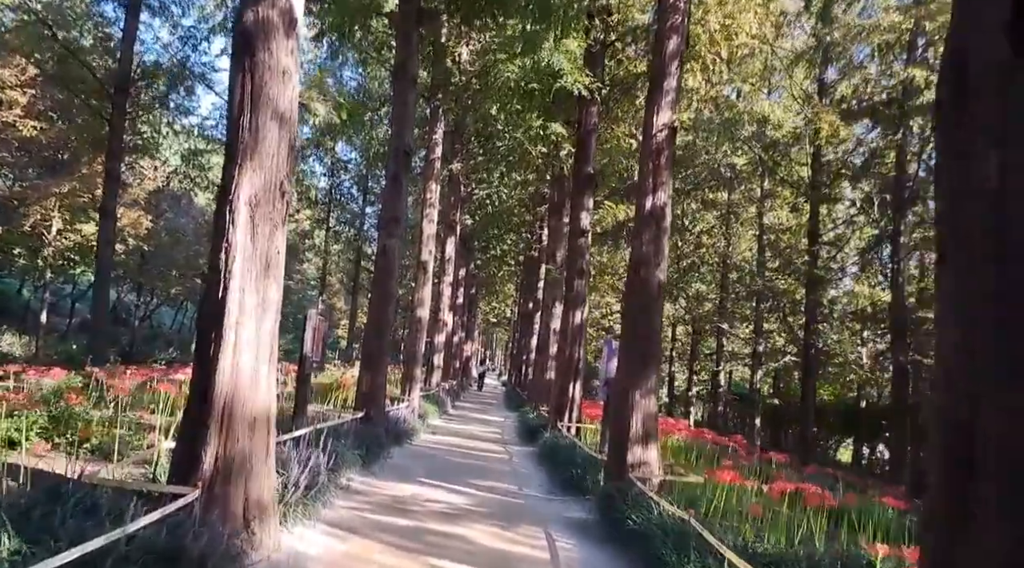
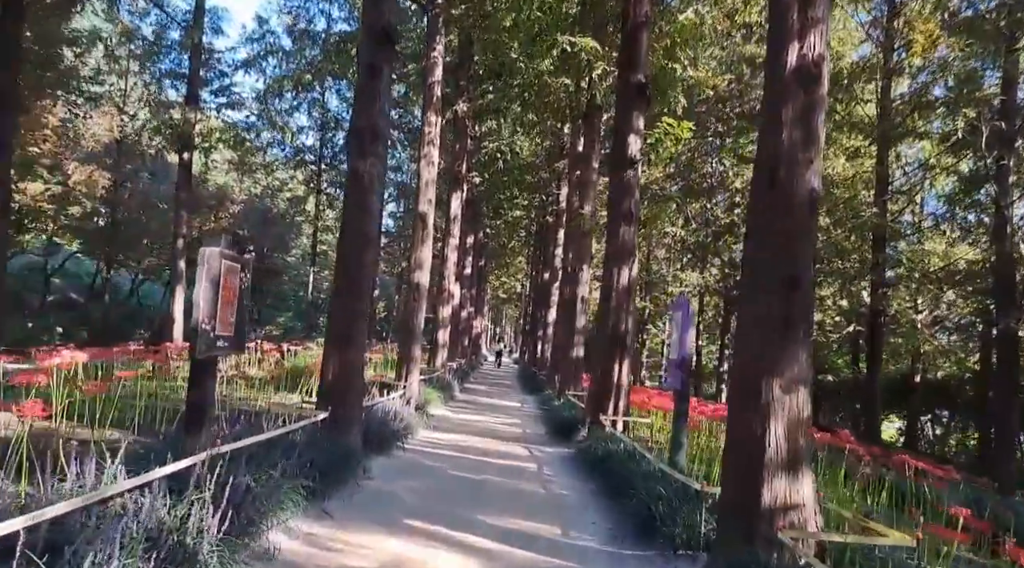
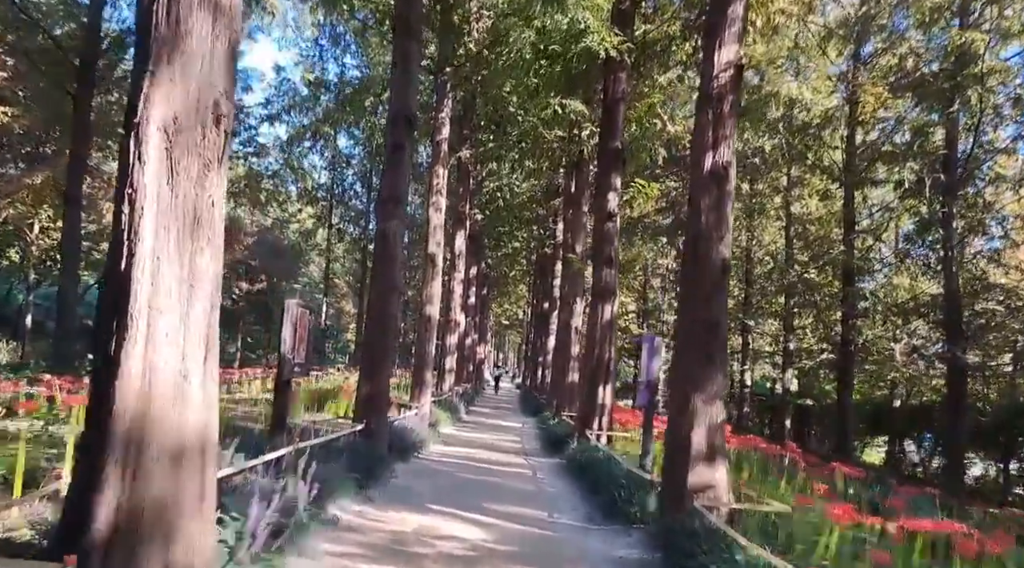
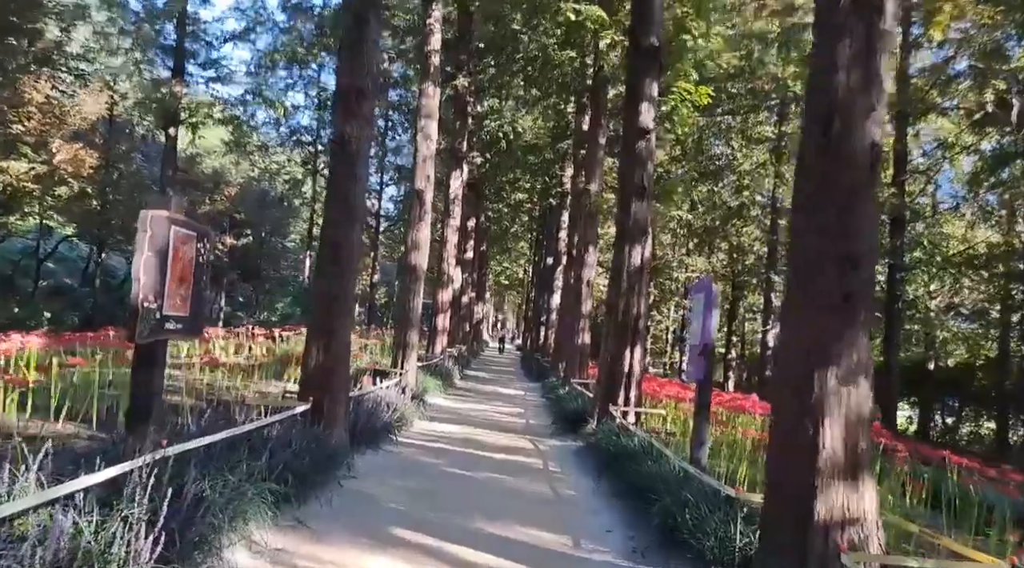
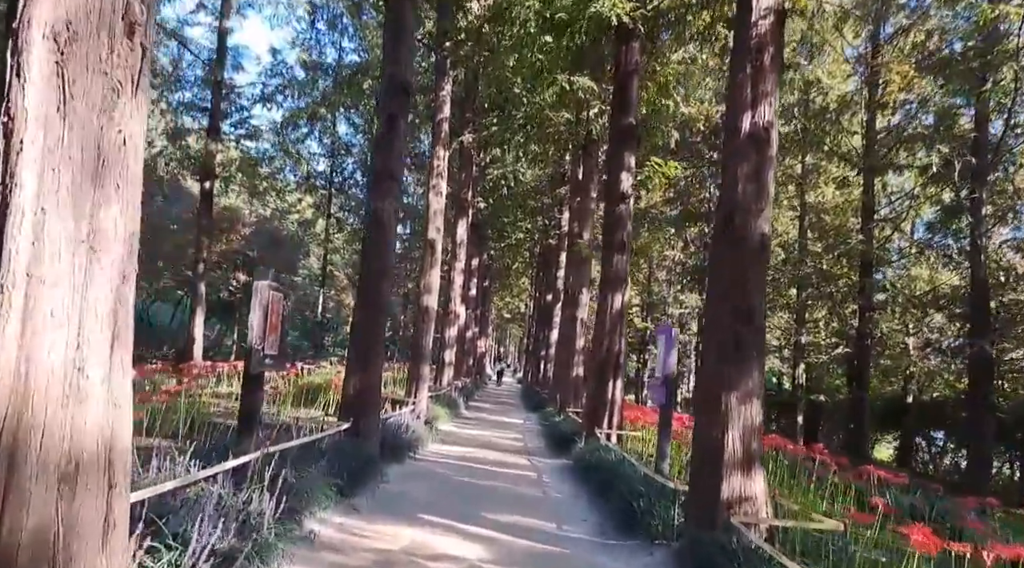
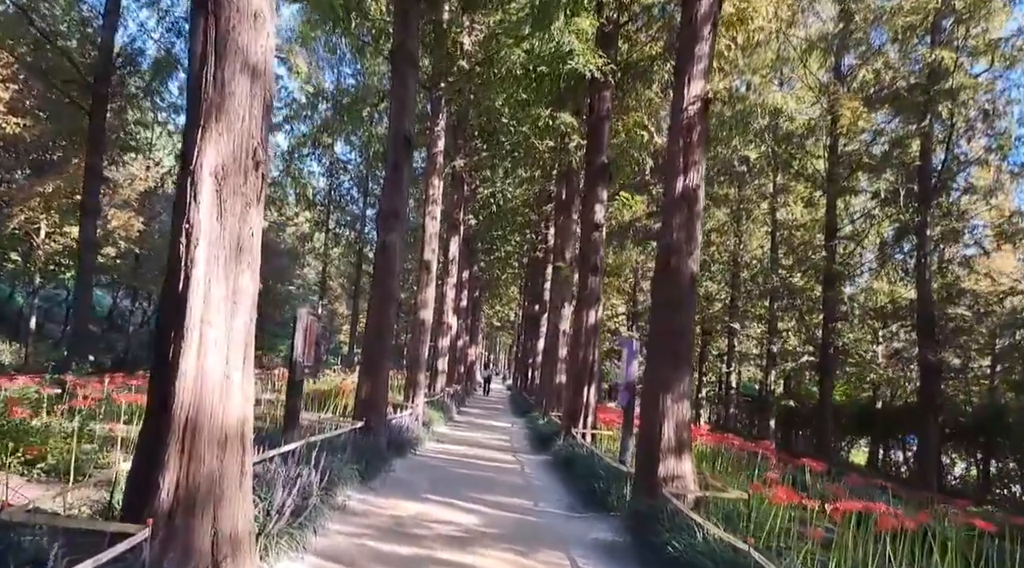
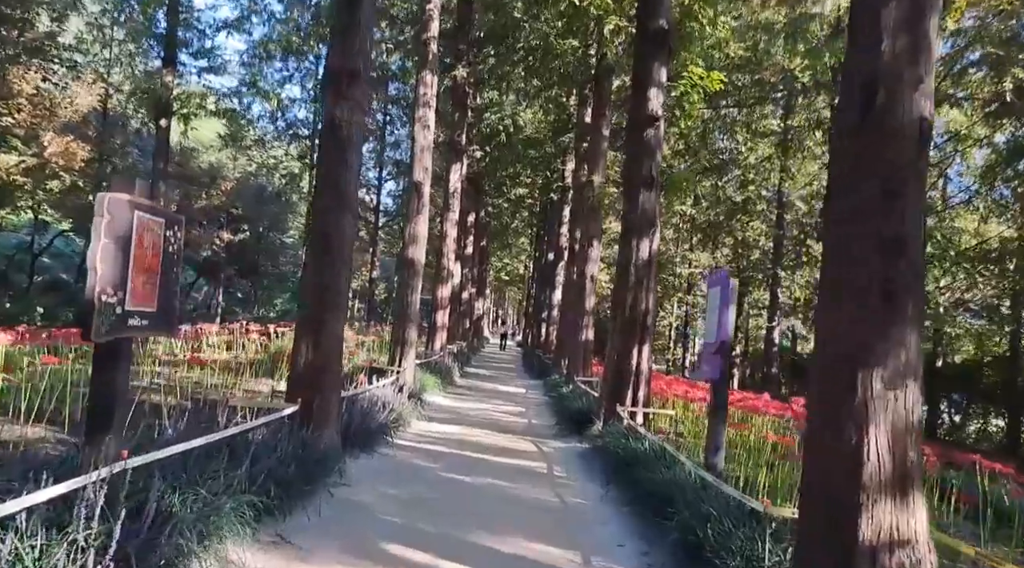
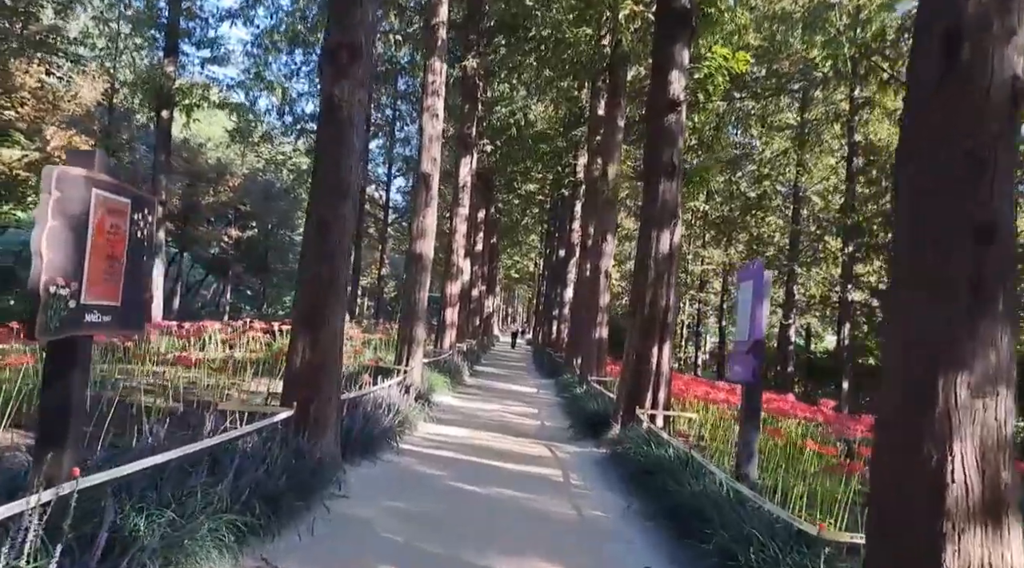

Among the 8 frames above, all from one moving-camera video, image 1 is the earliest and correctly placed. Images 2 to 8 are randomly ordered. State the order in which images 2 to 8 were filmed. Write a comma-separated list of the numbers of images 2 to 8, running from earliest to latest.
6, 3, 5, 2, 4, 7, 8
